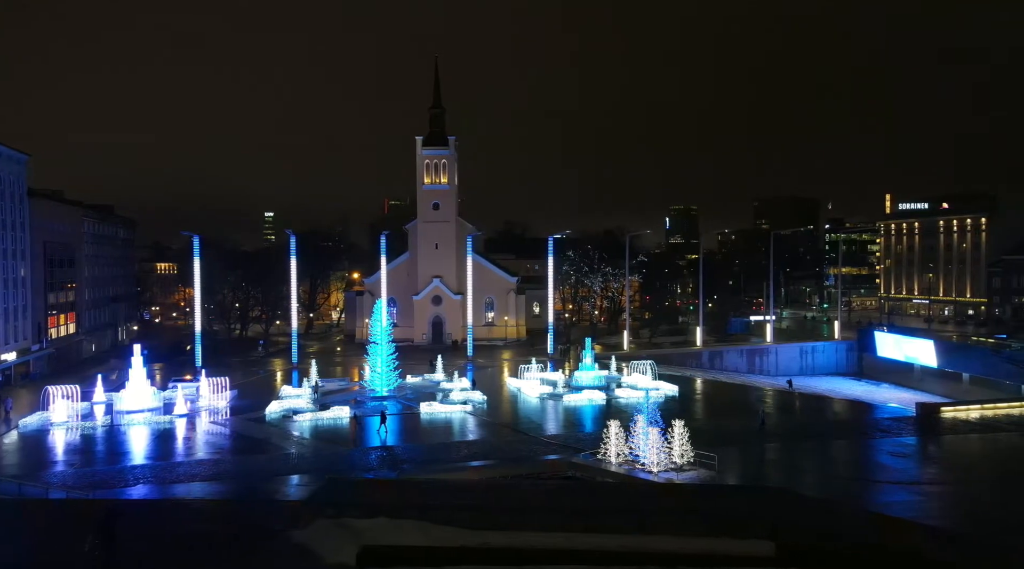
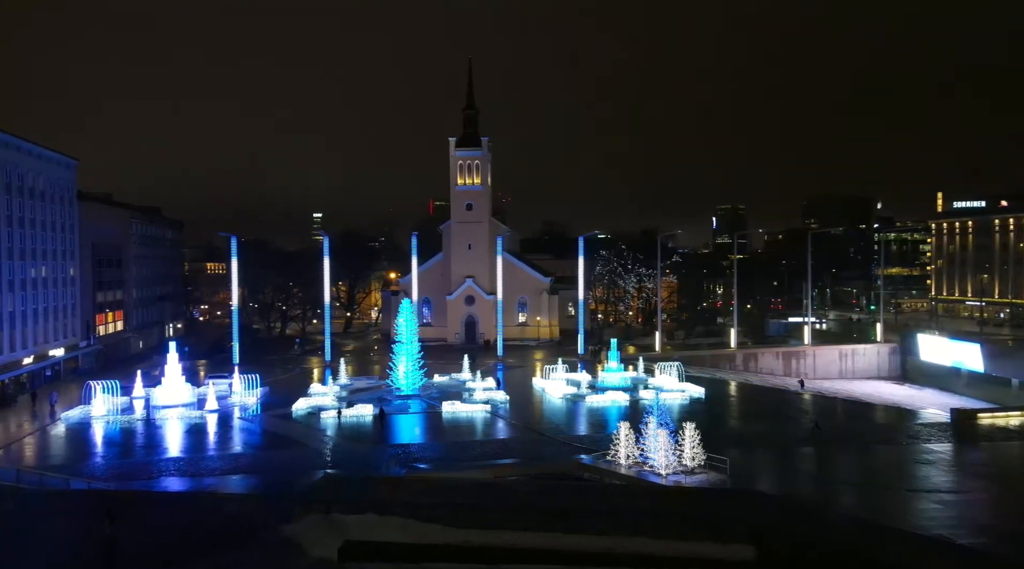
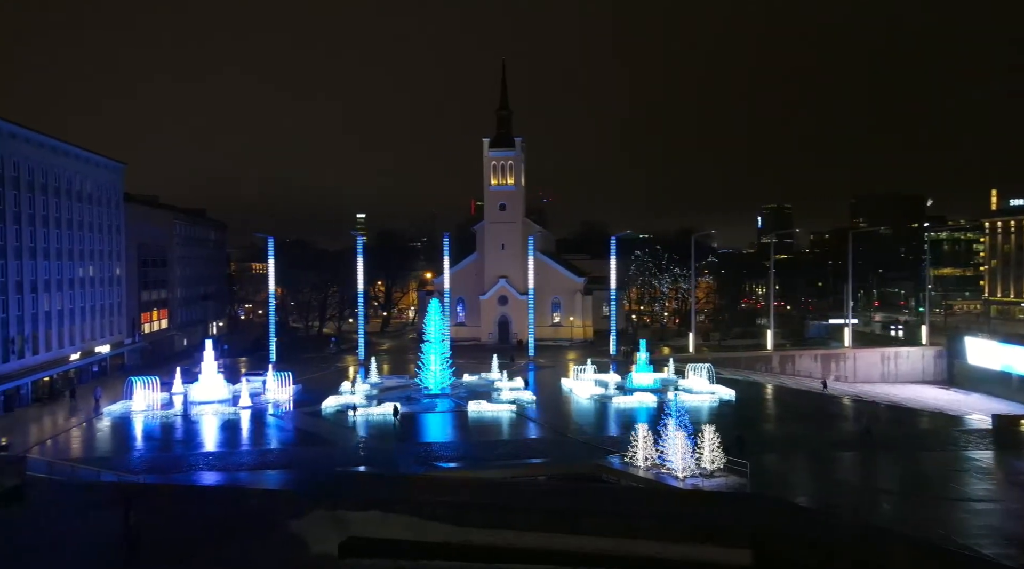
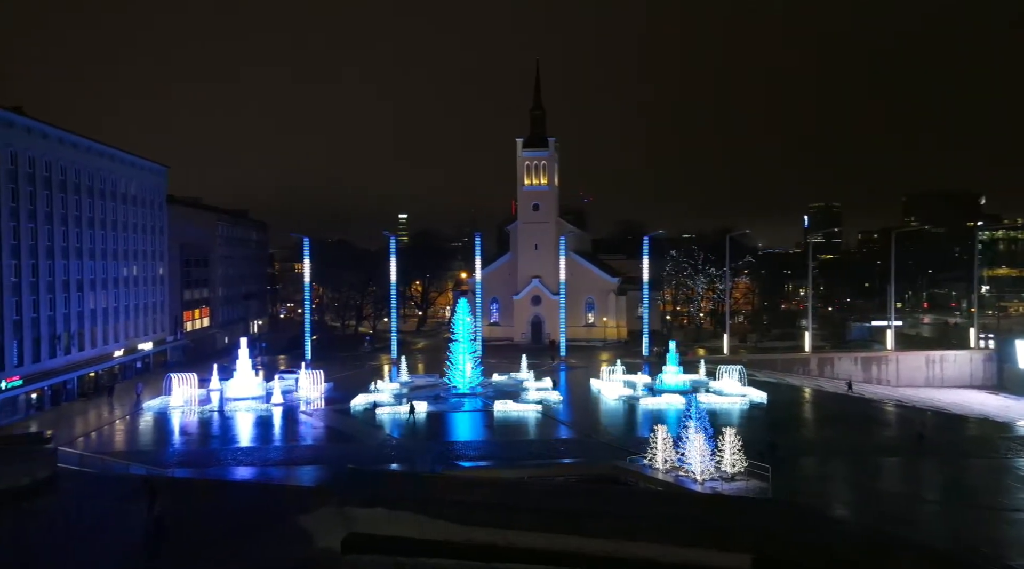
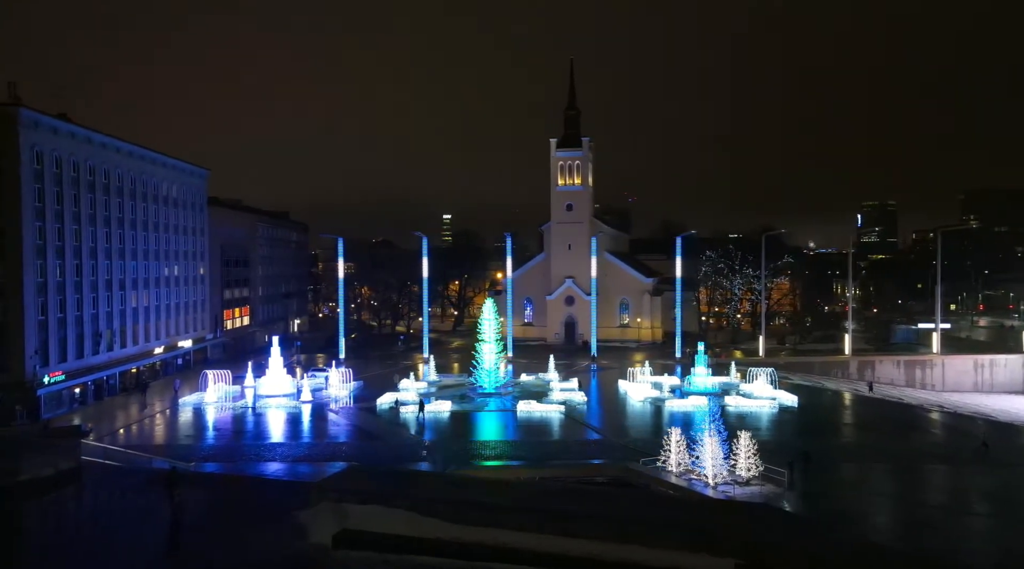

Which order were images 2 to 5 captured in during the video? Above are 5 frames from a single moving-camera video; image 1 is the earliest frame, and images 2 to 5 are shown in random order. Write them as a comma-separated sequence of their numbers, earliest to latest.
2, 3, 4, 5
